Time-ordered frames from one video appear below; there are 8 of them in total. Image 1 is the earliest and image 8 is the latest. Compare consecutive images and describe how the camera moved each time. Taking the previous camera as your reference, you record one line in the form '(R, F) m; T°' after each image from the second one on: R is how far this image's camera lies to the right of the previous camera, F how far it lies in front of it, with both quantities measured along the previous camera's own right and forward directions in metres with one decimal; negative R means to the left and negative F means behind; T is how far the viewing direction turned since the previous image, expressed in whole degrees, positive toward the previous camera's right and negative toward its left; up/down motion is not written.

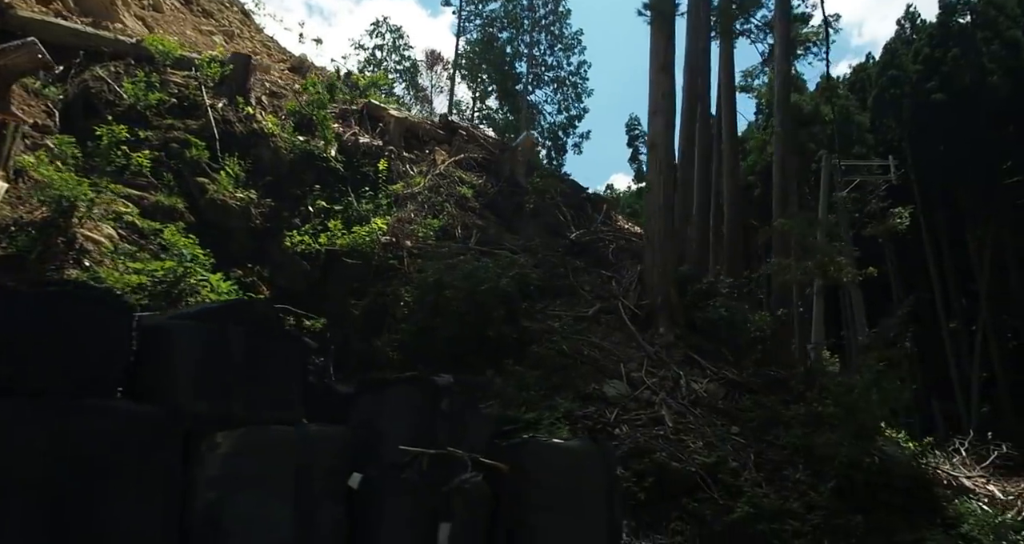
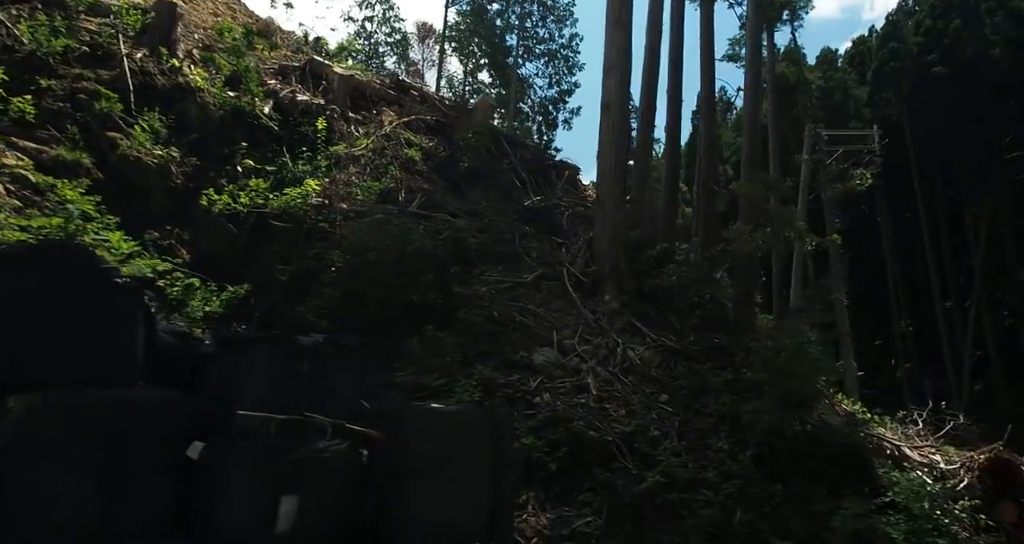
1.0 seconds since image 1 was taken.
(+0.6, +0.3) m; +1°
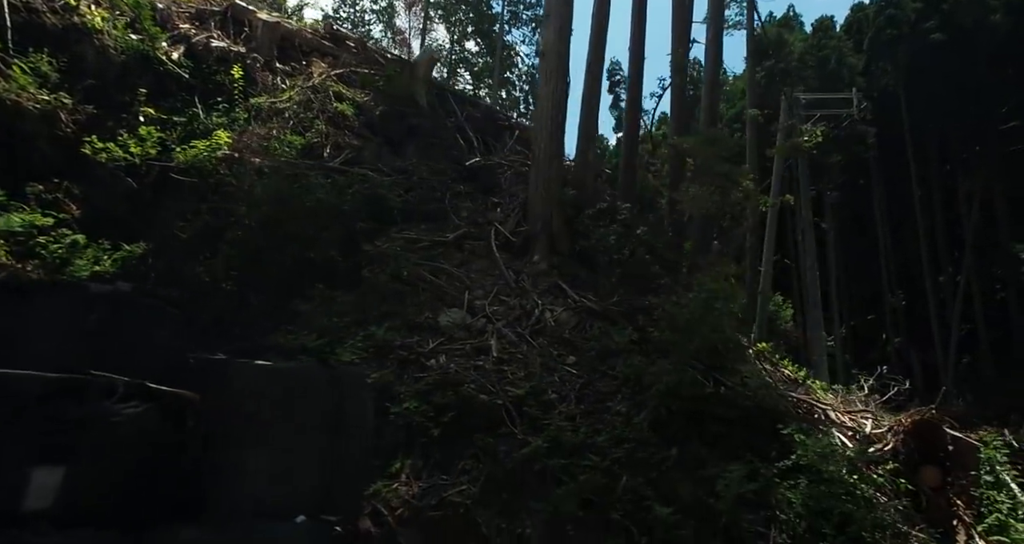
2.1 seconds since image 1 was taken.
(+0.7, +0.4) m; +2°
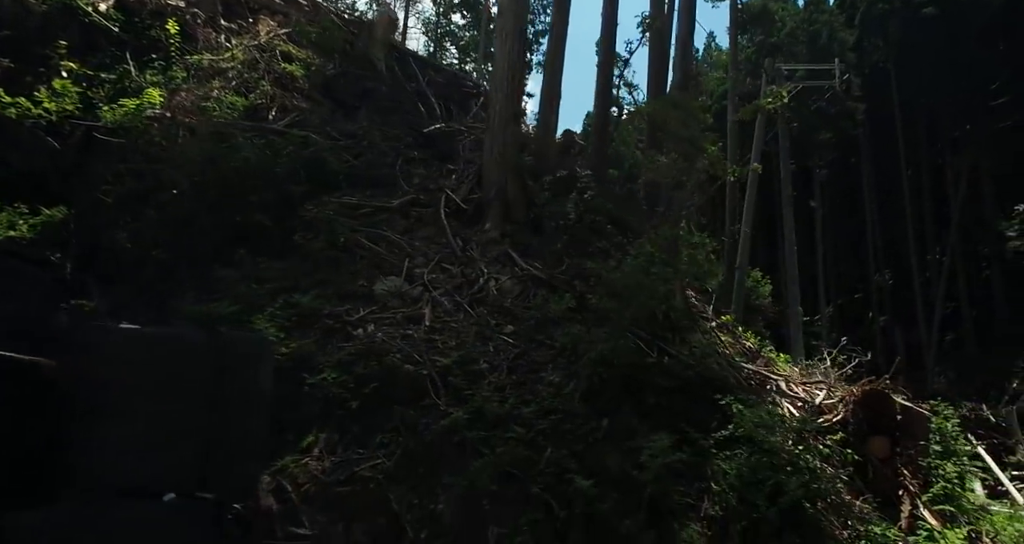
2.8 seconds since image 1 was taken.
(+0.4, +0.2) m; +2°
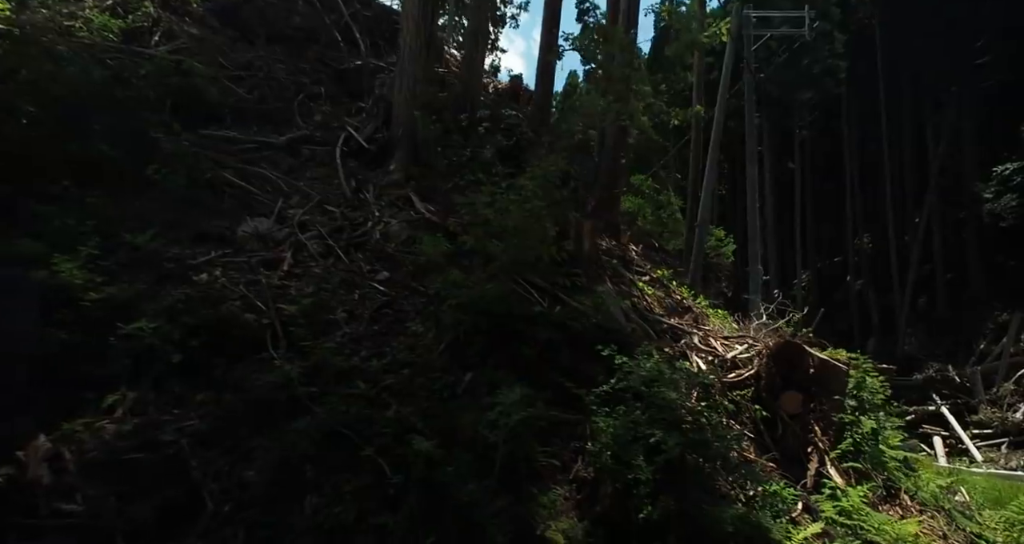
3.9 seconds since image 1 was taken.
(+0.7, +0.5) m; +3°
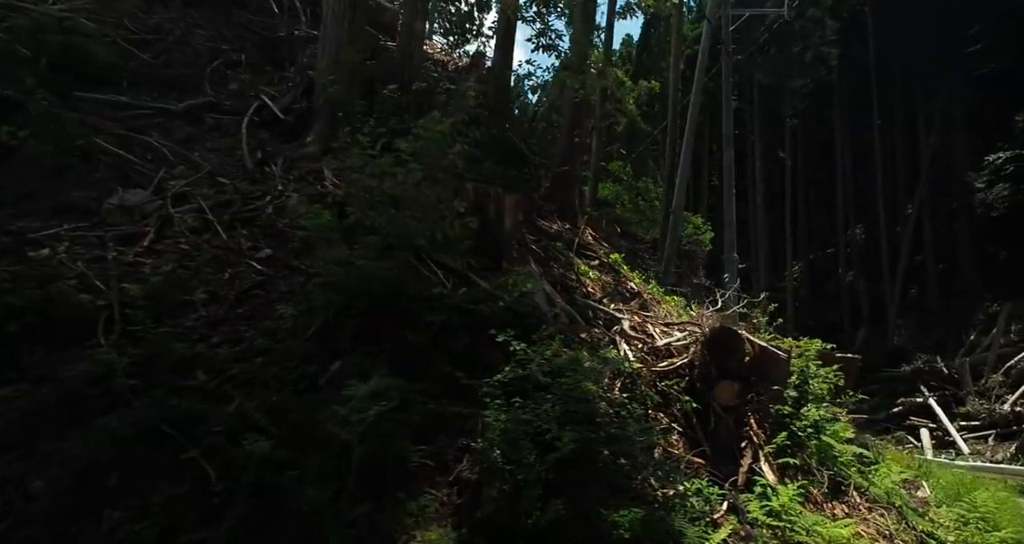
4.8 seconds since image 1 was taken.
(+0.6, +0.5) m; +2°
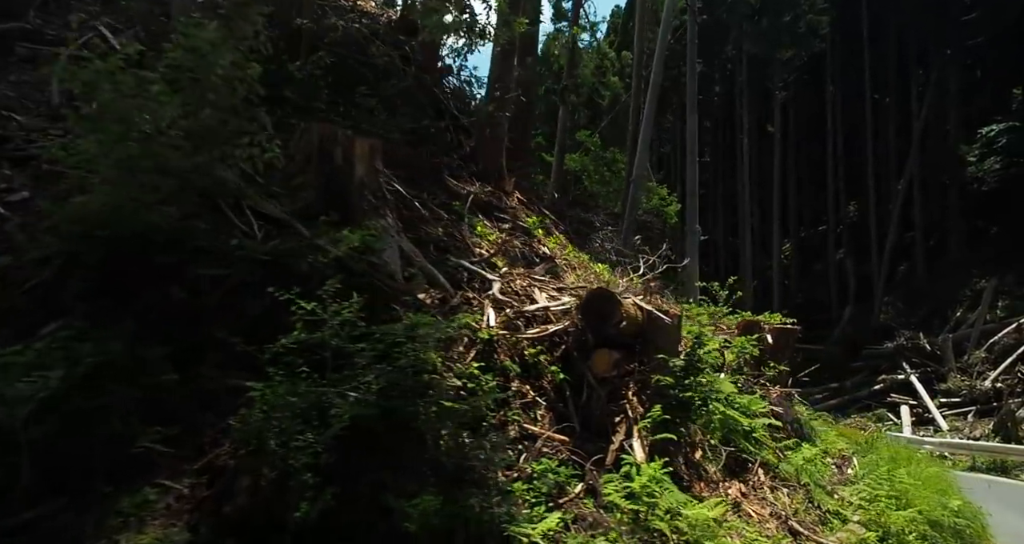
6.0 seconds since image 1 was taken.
(+0.9, +0.7) m; +2°
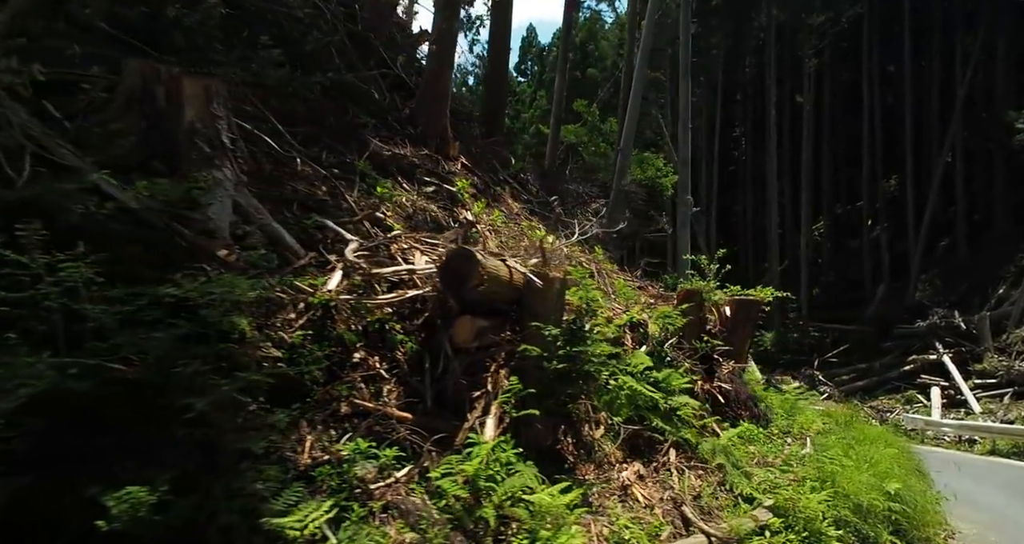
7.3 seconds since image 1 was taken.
(+1.1, +0.6) m; -1°
